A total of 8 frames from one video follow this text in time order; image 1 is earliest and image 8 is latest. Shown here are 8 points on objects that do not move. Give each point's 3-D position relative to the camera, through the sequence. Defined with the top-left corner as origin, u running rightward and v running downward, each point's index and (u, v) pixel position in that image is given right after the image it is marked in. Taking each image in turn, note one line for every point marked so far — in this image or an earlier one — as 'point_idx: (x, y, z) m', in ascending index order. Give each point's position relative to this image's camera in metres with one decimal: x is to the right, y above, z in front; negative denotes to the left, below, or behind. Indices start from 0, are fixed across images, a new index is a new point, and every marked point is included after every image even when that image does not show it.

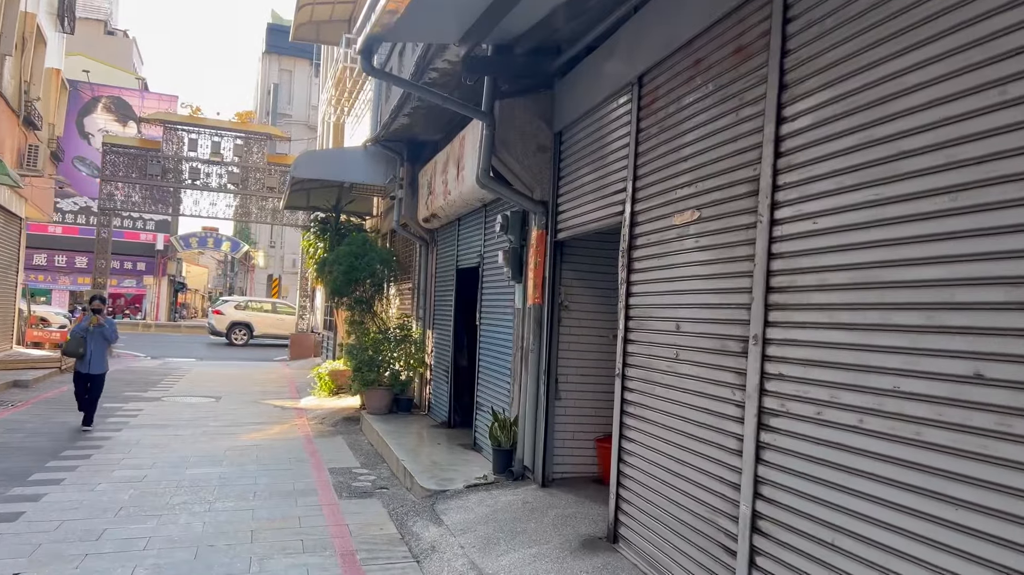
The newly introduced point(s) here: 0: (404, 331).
0: (-1.3, -0.5, +9.7) m
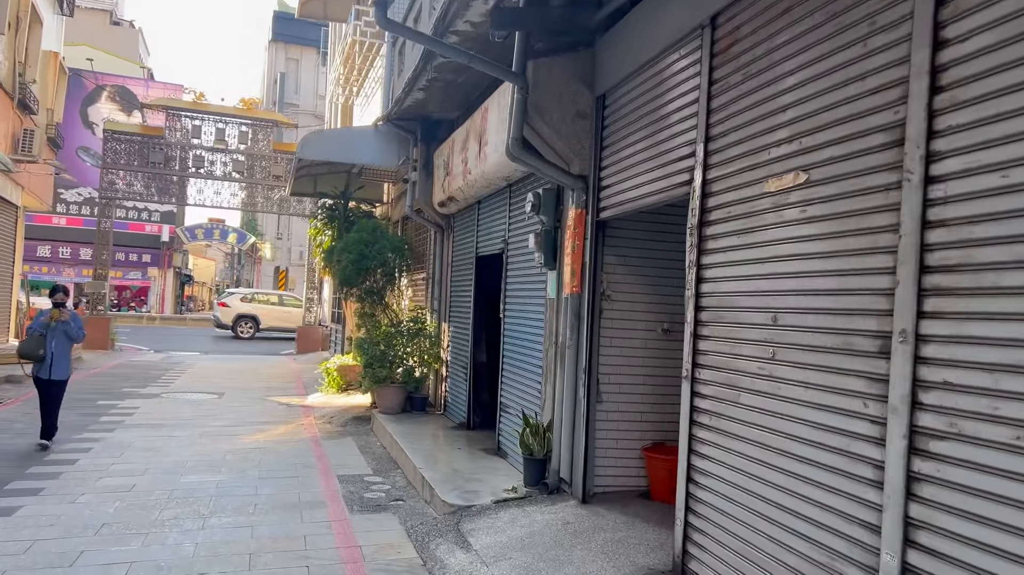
0: (-1.0, -0.4, +9.0) m
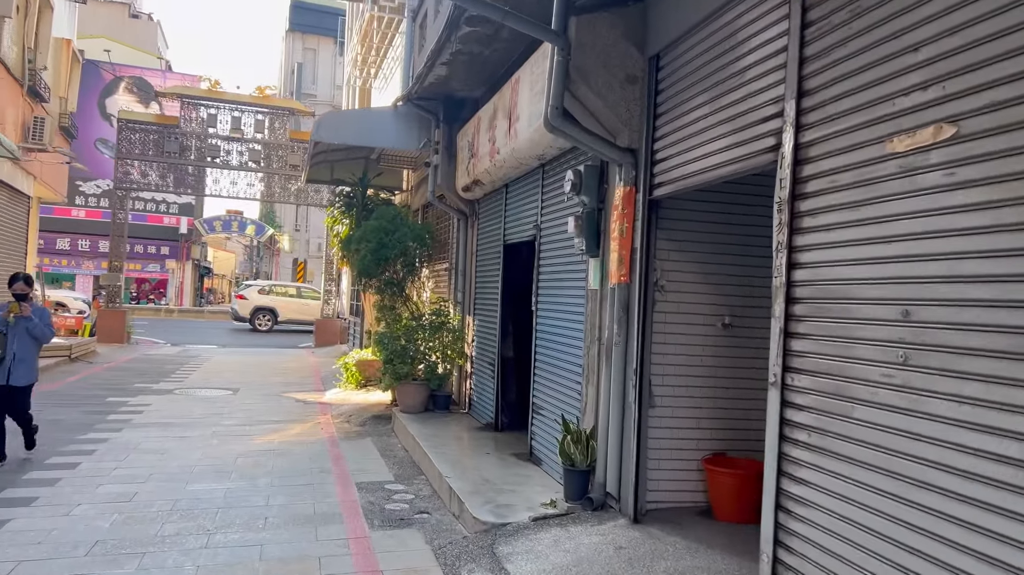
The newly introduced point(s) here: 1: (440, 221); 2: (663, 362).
0: (-0.7, -0.3, +8.4) m
1: (-0.8, +0.8, +9.6) m
2: (+0.8, -0.4, +4.3) m
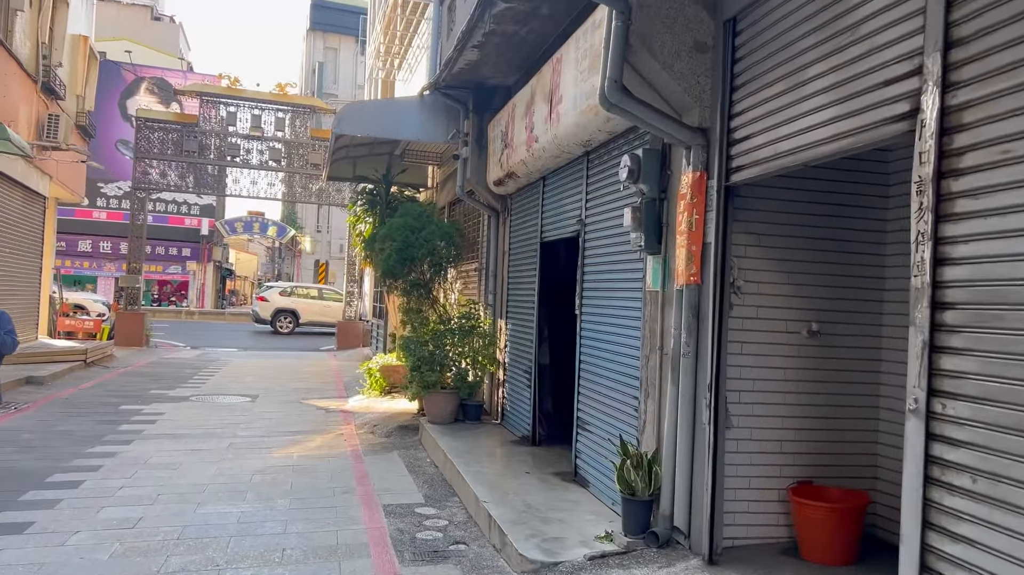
0: (-0.4, -0.3, +7.8) m
1: (-0.5, +0.8, +9.1) m
2: (+1.0, -0.4, +3.7) m
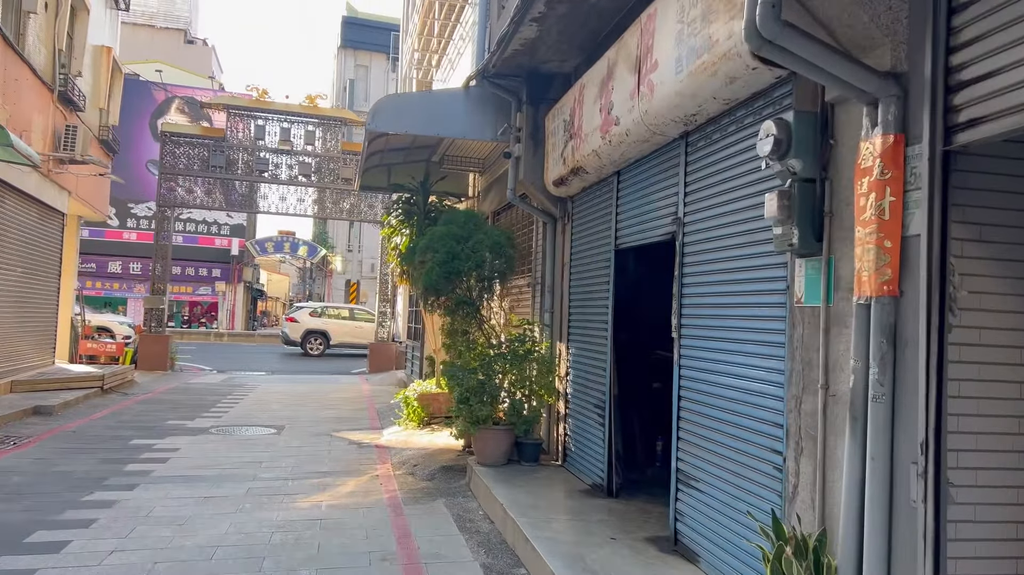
0: (+0.1, -0.5, +6.7) m
1: (+0.1, +0.6, +8.0) m
2: (+1.4, -0.4, +2.5) m
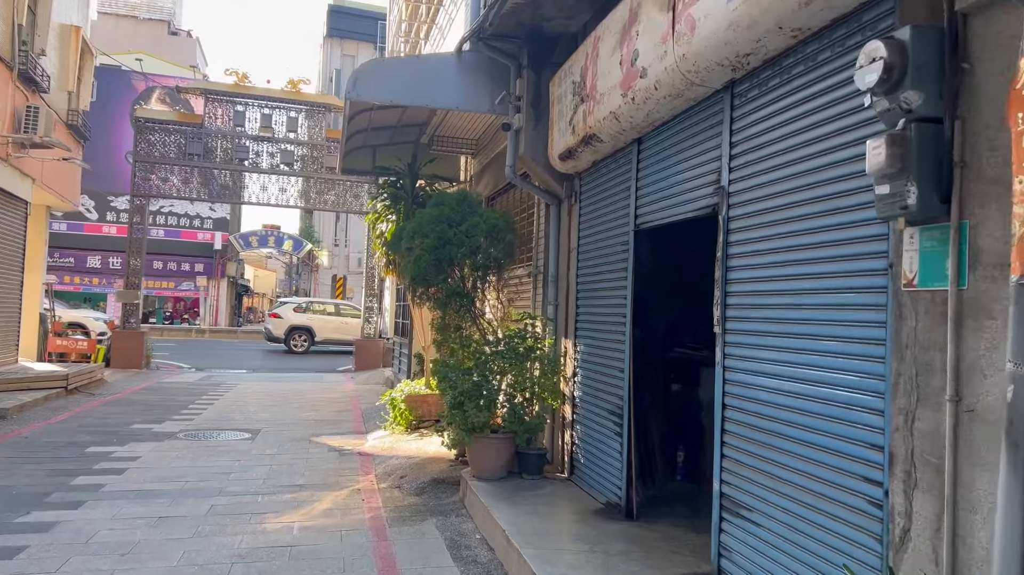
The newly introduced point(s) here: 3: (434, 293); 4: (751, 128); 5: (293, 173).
0: (+0.1, -0.4, +5.9) m
1: (+0.1, +0.7, +7.2) m
2: (+1.5, -0.4, +1.8) m
3: (-0.6, 0.0, +6.5) m
4: (+1.0, +0.7, +3.4) m
5: (-4.8, +2.5, +17.7) m
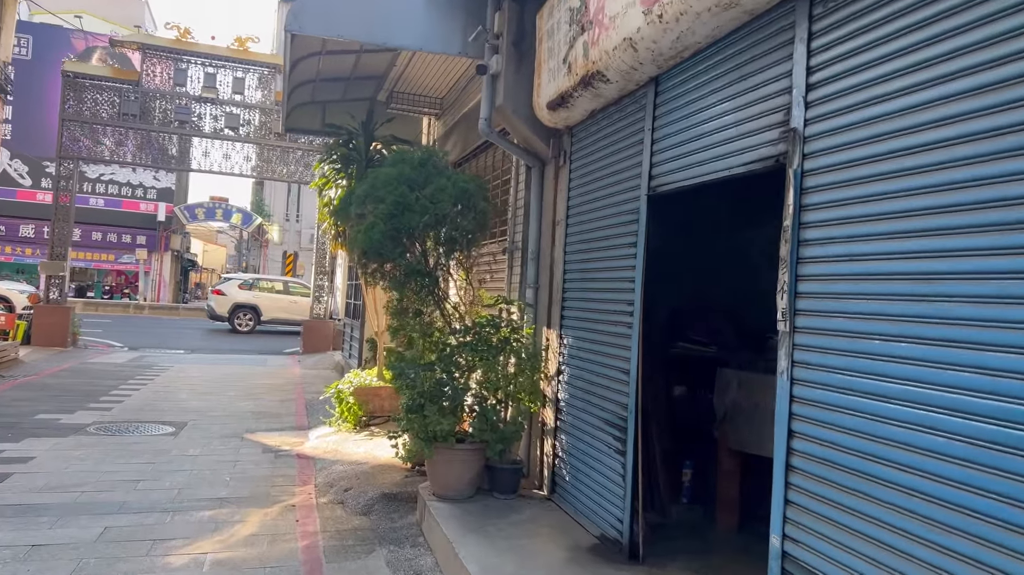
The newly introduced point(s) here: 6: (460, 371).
0: (-0.1, -0.3, +4.9) m
1: (-0.1, +0.8, +6.1) m
2: (+1.5, -0.4, +0.8) m
3: (-0.8, +0.1, +5.4) m
4: (+1.0, +0.7, +2.4) m
5: (-5.5, +3.0, +16.3) m
6: (-0.3, -0.5, +4.8) m
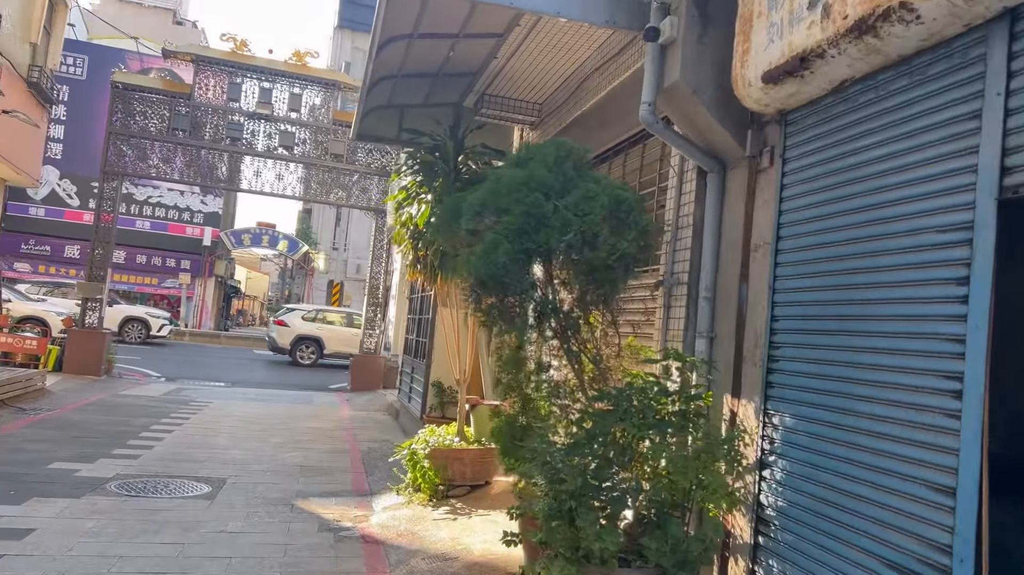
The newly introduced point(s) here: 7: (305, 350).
0: (+0.7, -0.5, +3.4) m
1: (+0.7, +0.6, +4.7) m
2: (+2.1, -0.5, -0.7) m
3: (0.0, -0.1, +4.0) m
4: (+1.6, +0.6, +0.9) m
5: (-4.1, +2.4, +15.2) m
6: (+0.4, -0.7, +3.3) m
7: (-5.2, -1.4, +18.7) m
